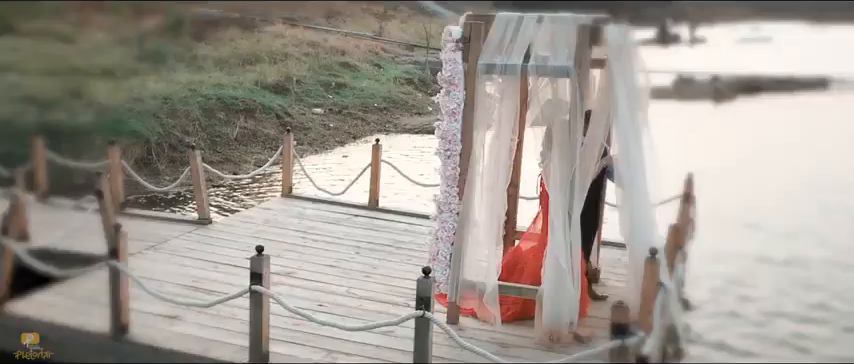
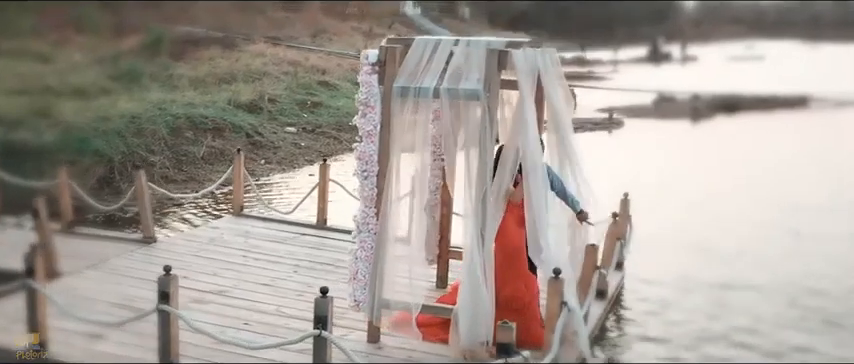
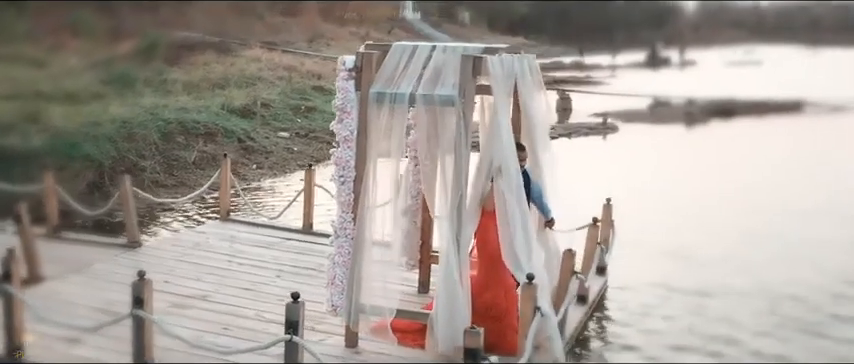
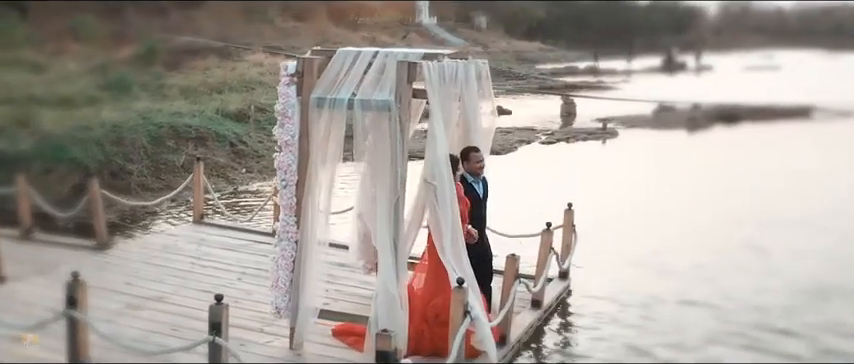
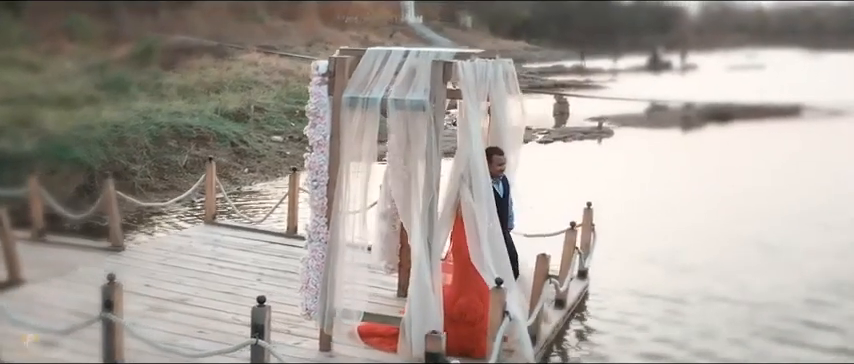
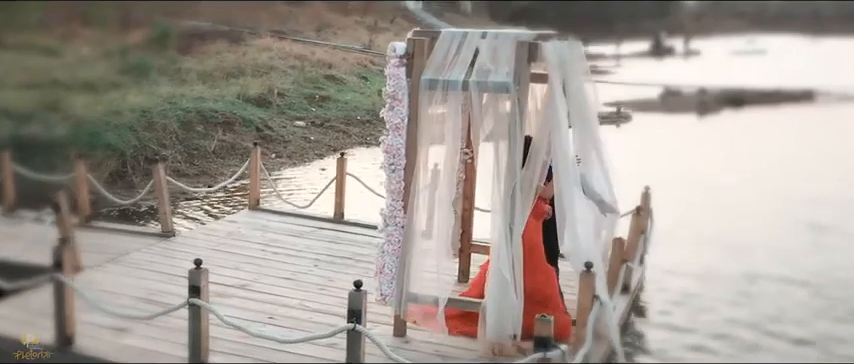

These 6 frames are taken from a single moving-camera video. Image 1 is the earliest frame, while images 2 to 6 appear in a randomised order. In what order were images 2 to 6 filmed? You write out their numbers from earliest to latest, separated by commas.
6, 2, 3, 5, 4
